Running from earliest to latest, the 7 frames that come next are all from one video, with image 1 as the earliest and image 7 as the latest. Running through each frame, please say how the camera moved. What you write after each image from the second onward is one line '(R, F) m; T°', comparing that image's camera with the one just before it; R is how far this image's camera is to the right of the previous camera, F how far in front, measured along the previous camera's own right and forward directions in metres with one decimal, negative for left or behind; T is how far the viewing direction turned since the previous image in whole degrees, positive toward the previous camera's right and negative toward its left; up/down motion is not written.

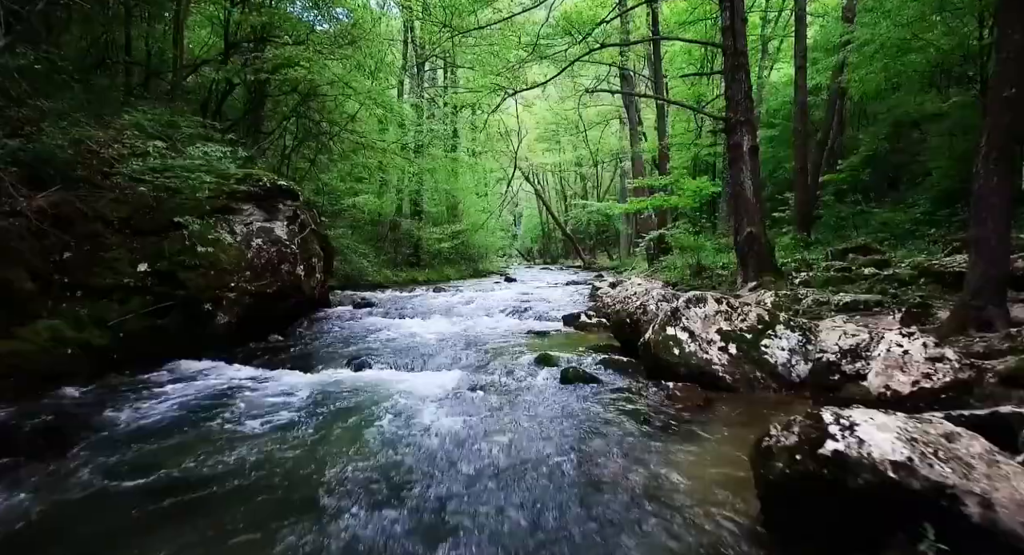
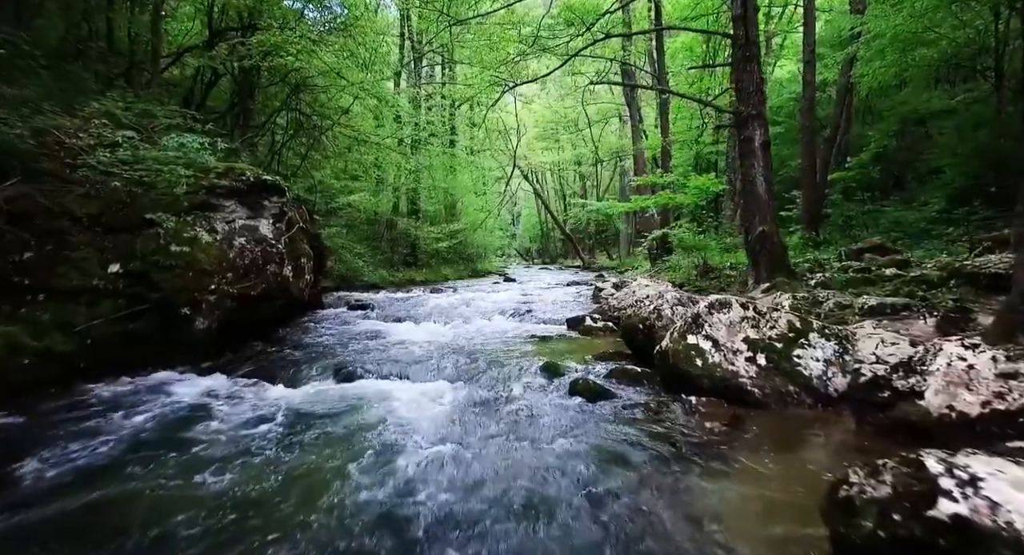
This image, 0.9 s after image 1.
(0.0, +0.5) m; 0°
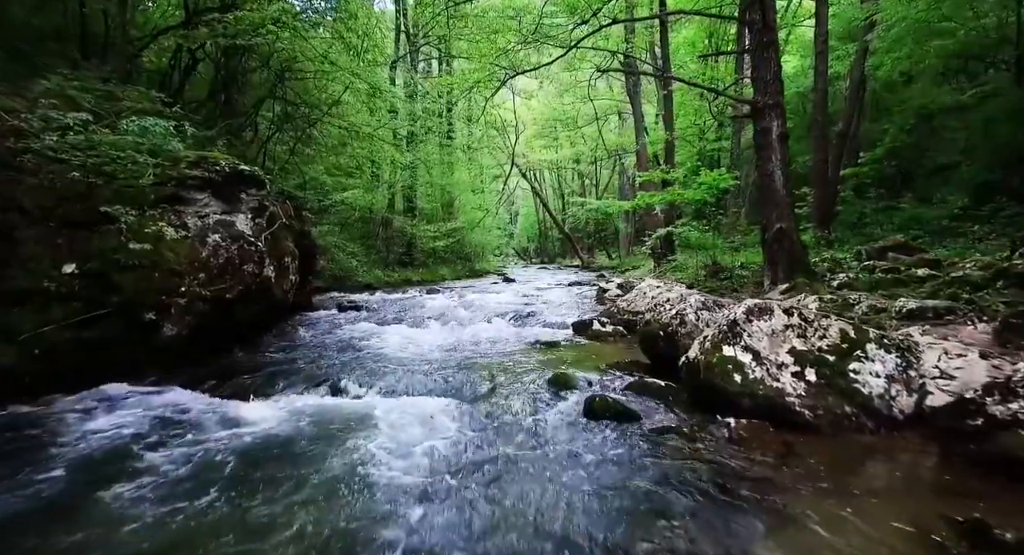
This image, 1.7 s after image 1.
(-0.1, +0.6) m; 0°
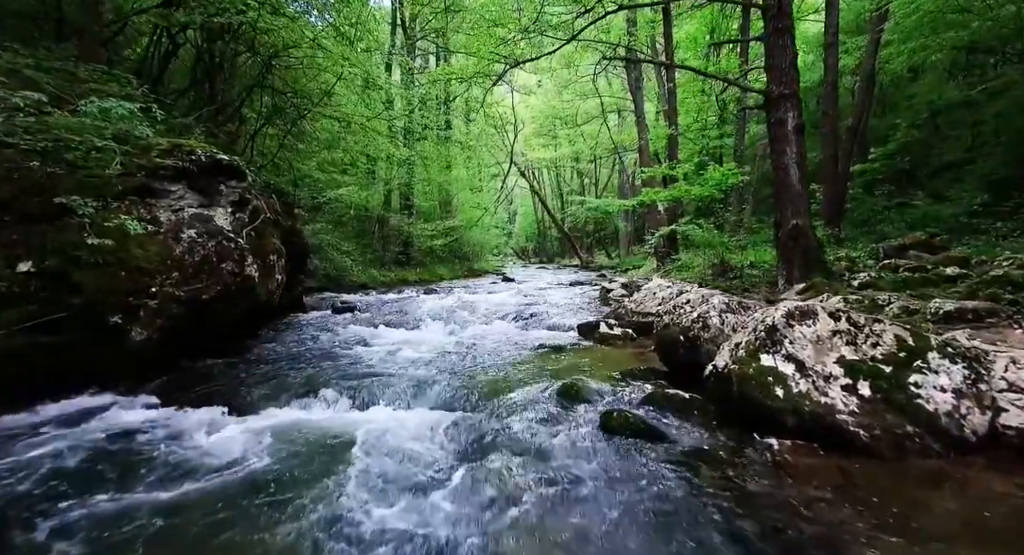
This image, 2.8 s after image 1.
(-0.1, +0.5) m; 0°
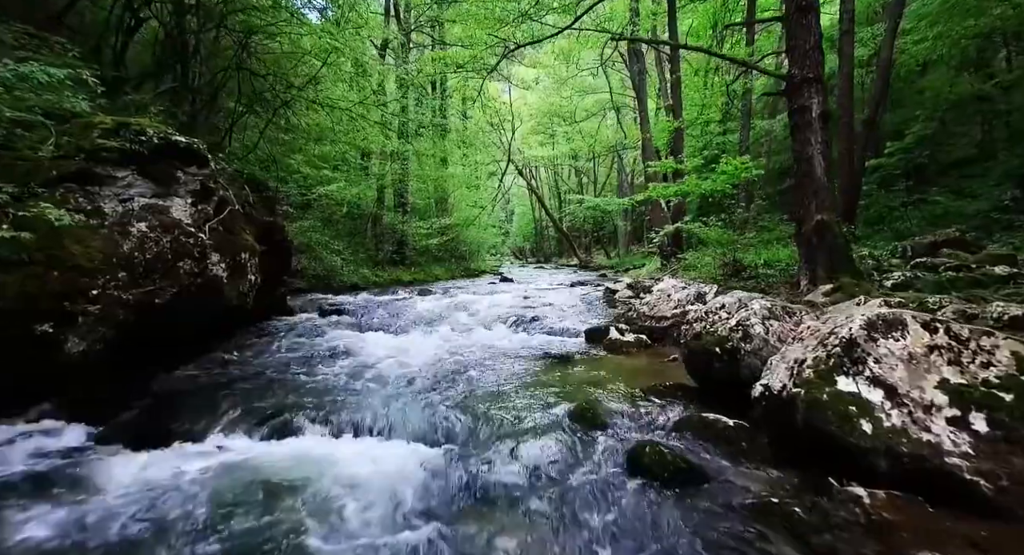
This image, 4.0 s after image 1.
(-0.1, +0.7) m; 0°
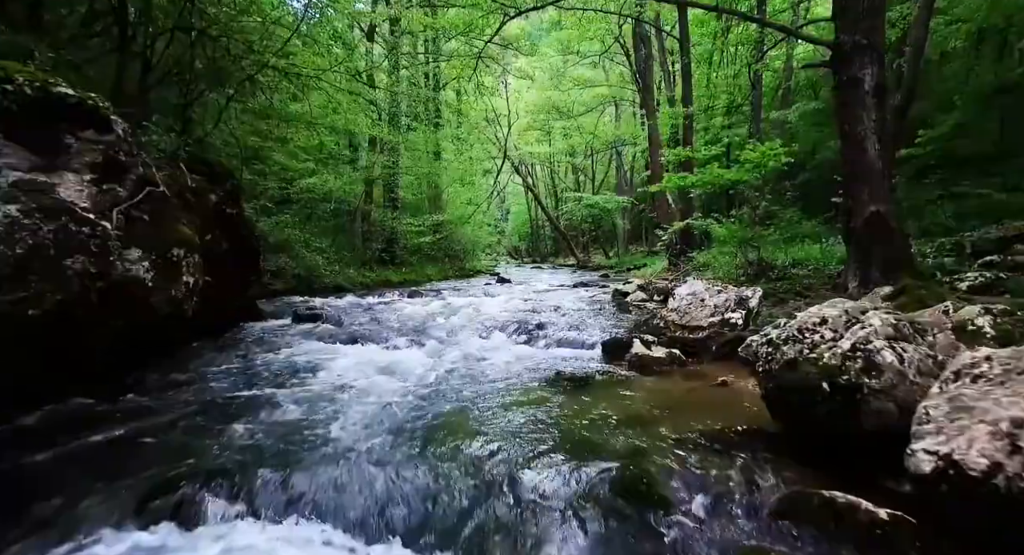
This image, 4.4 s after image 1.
(-0.1, +1.2) m; +1°
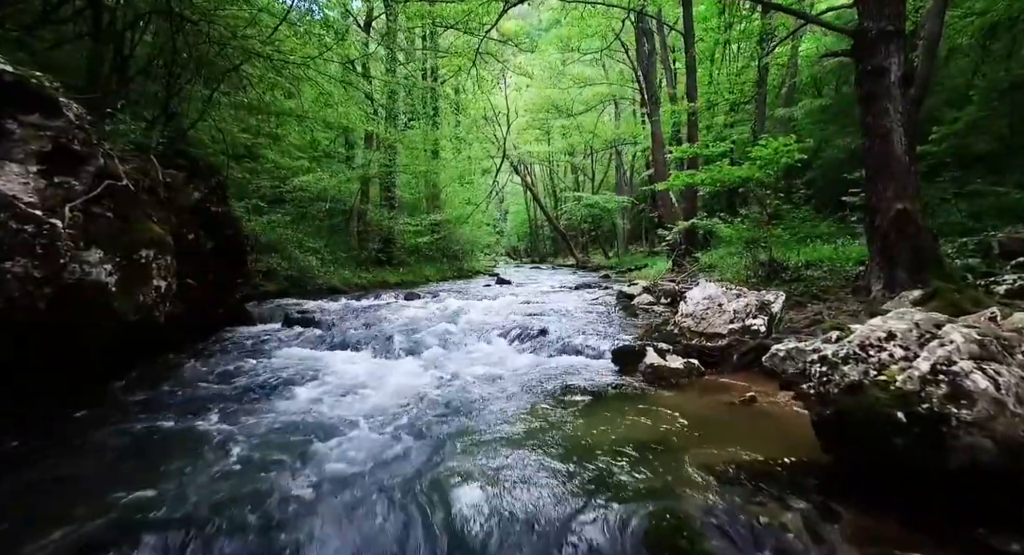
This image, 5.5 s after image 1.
(-0.1, +0.4) m; 0°
